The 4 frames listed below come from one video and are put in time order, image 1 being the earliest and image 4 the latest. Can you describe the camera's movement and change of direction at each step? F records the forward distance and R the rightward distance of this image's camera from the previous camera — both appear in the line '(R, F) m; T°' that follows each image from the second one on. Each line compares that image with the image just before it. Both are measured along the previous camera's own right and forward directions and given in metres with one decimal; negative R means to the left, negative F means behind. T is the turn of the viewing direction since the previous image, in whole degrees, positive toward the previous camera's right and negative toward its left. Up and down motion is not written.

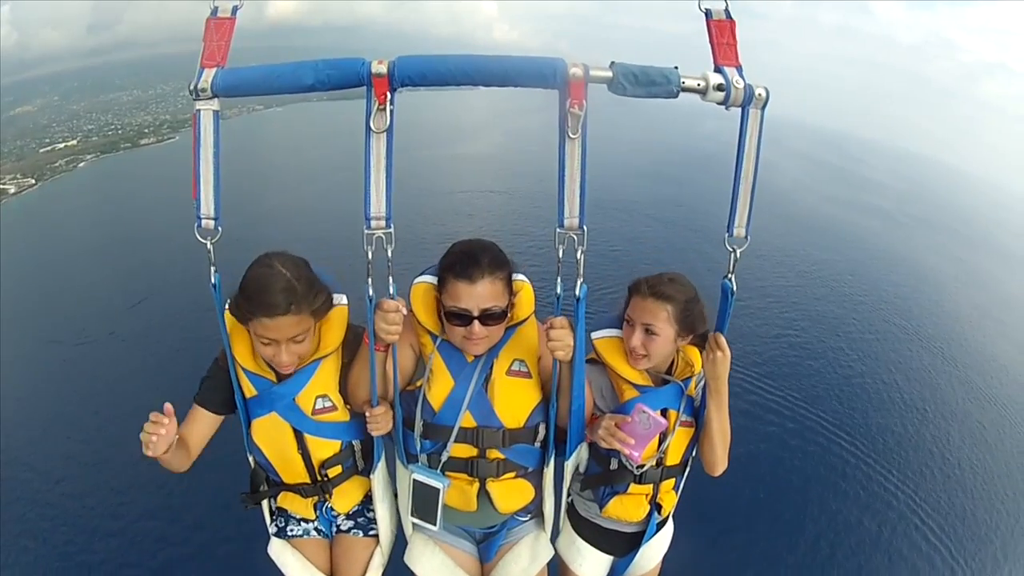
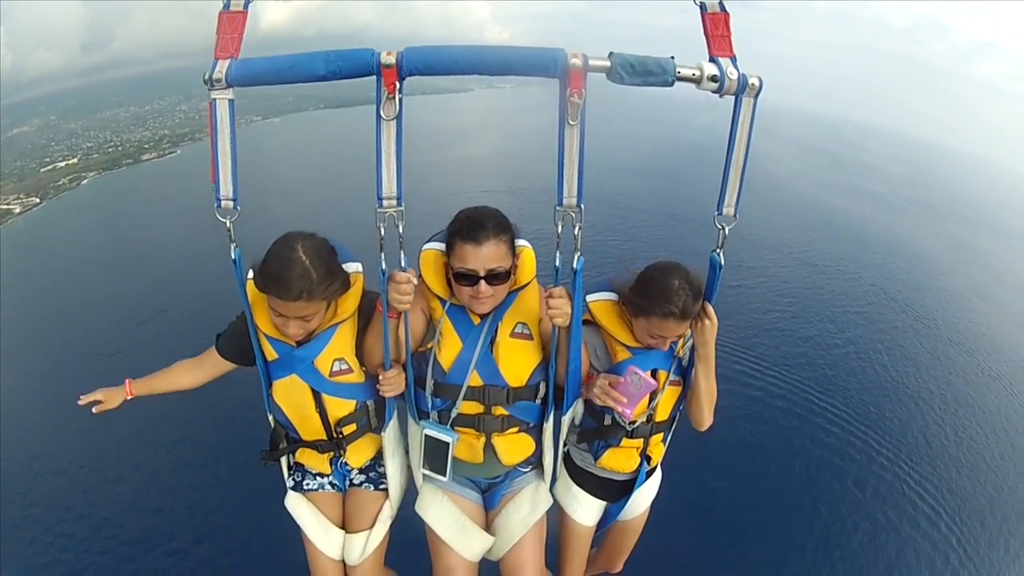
(0.0, -0.3) m; 0°
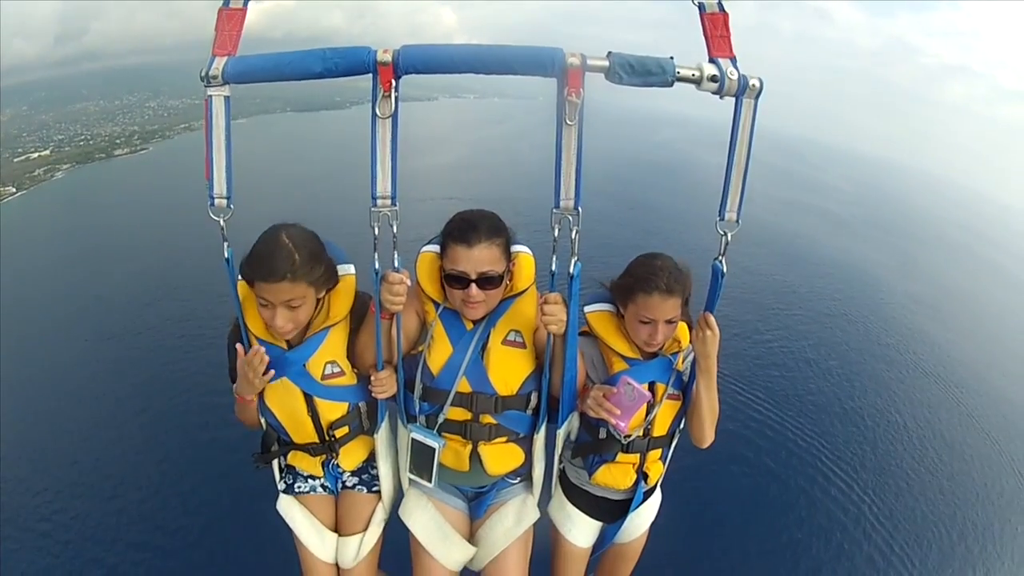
(0.0, +0.1) m; 0°
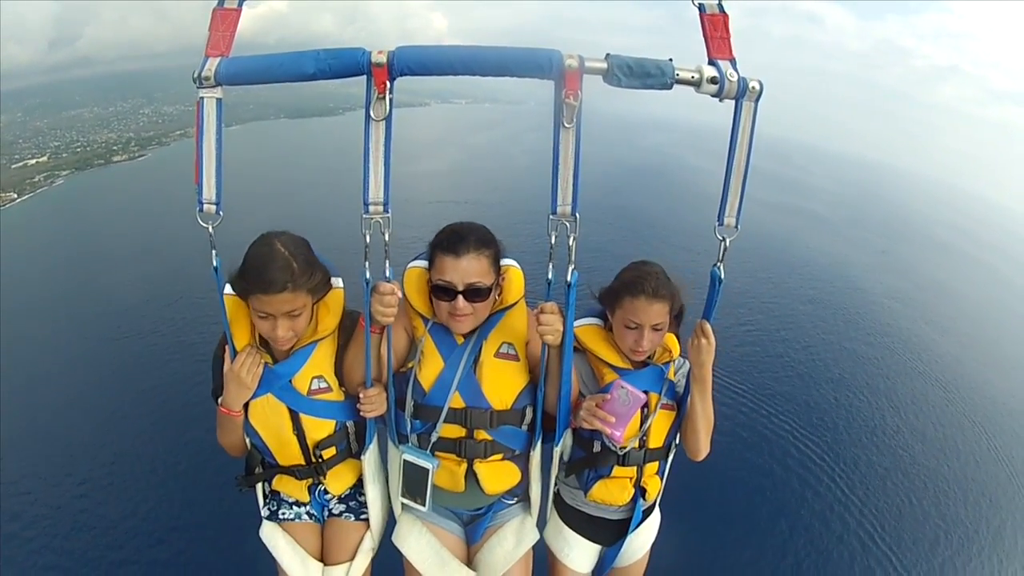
(0.0, +0.1) m; 0°
